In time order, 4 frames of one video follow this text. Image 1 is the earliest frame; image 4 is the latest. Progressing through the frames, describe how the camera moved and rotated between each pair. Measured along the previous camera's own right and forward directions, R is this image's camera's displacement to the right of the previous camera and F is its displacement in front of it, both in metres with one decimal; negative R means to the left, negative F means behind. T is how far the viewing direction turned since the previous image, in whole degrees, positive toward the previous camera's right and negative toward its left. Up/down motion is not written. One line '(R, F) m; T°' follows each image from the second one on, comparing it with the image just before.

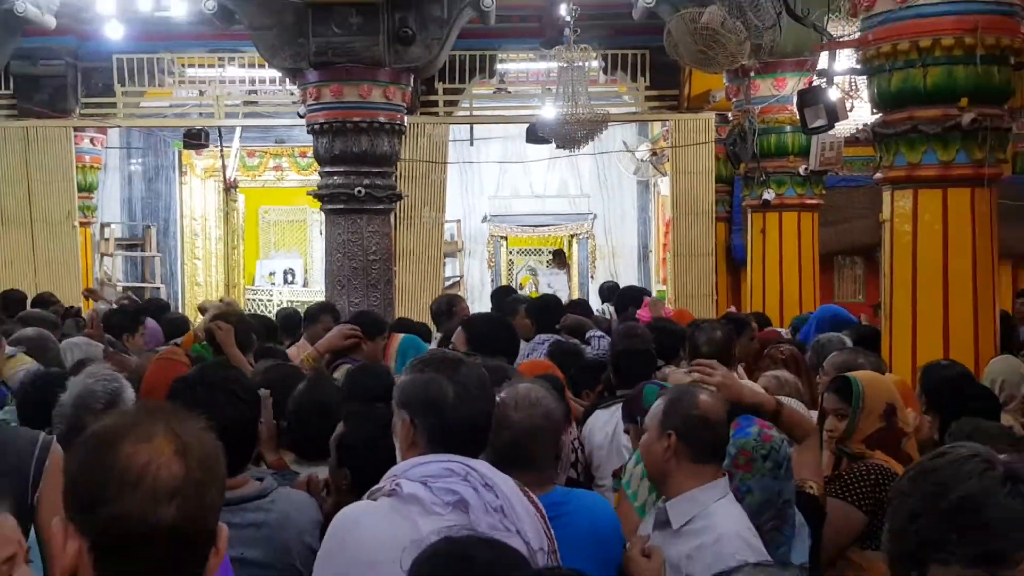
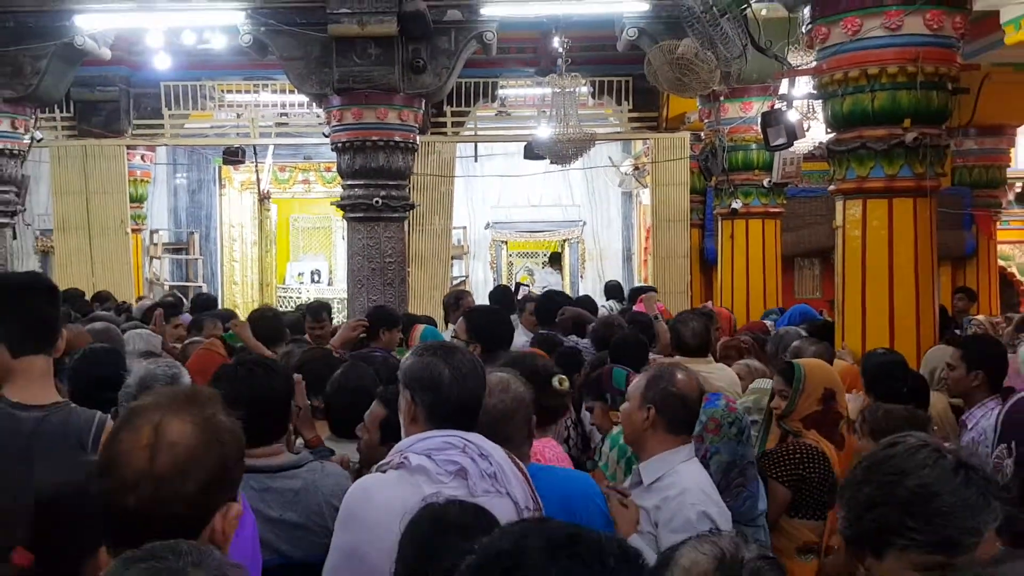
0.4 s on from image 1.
(+0.1, -0.8) m; -1°
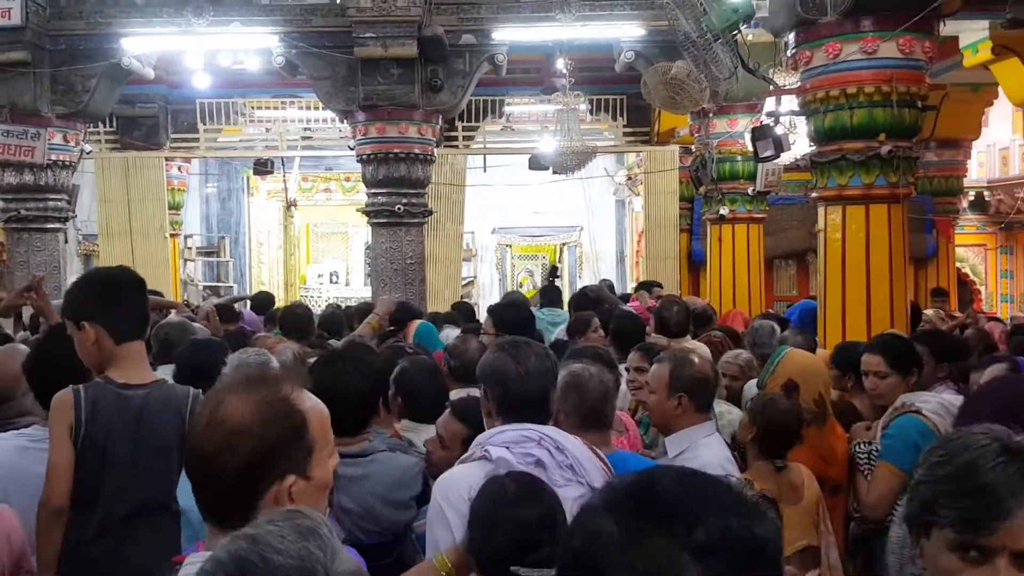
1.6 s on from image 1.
(-0.2, -0.6) m; +1°
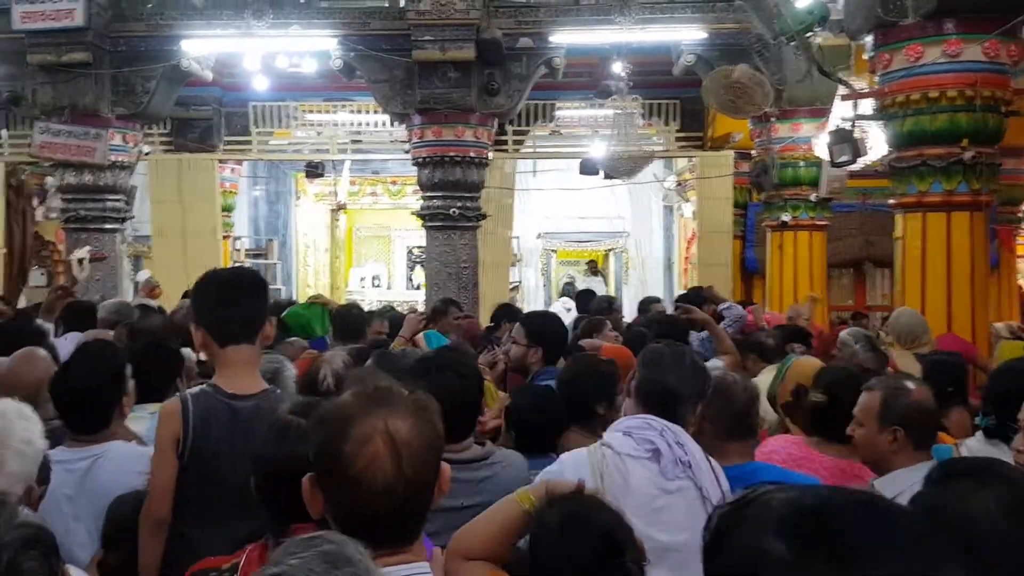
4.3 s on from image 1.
(-0.3, +0.1) m; -2°
